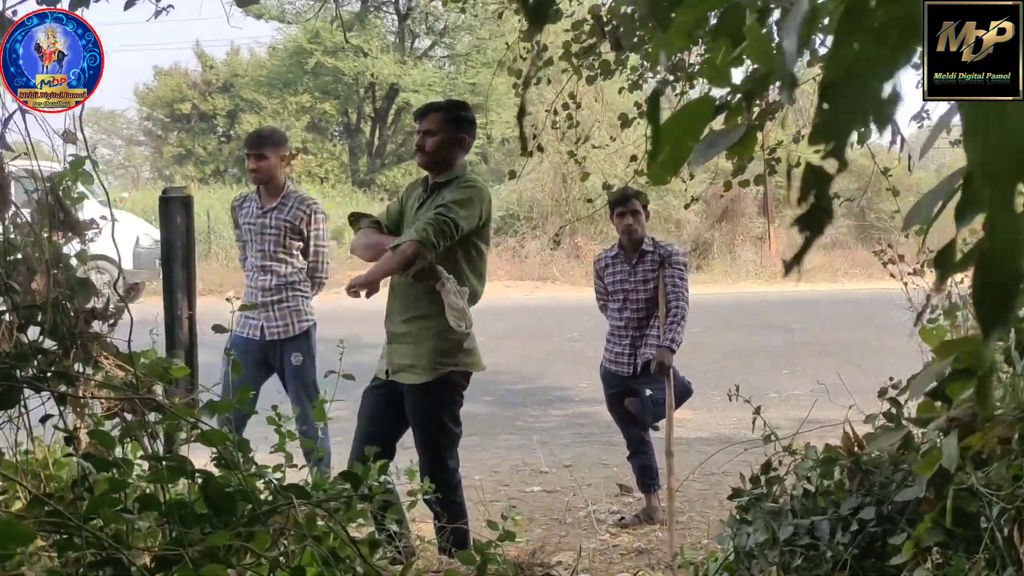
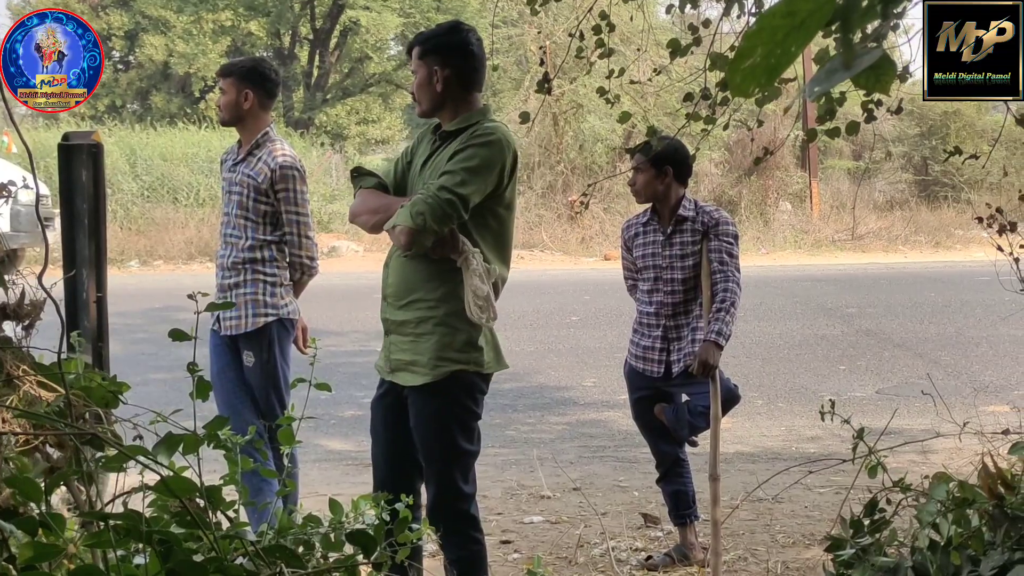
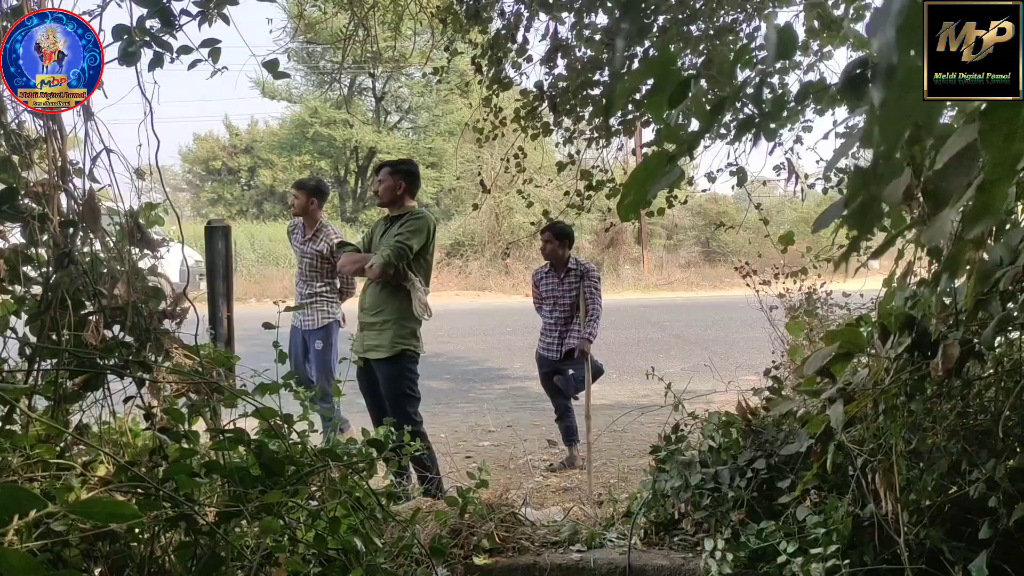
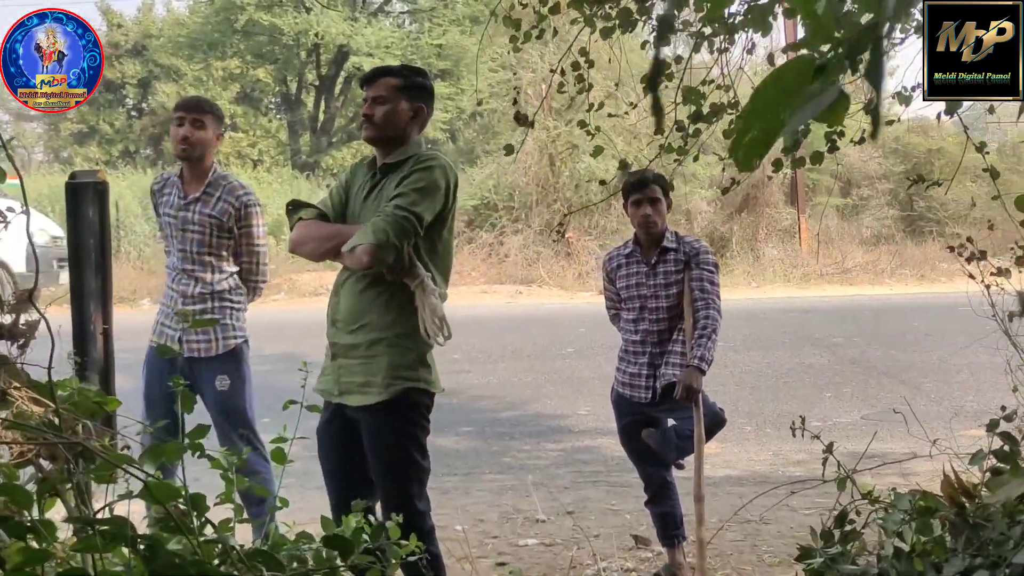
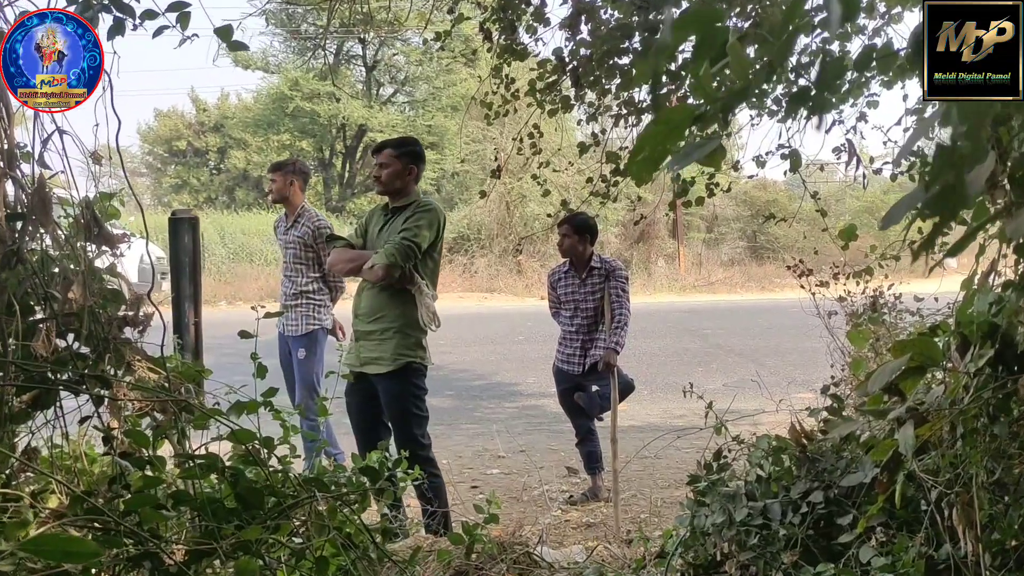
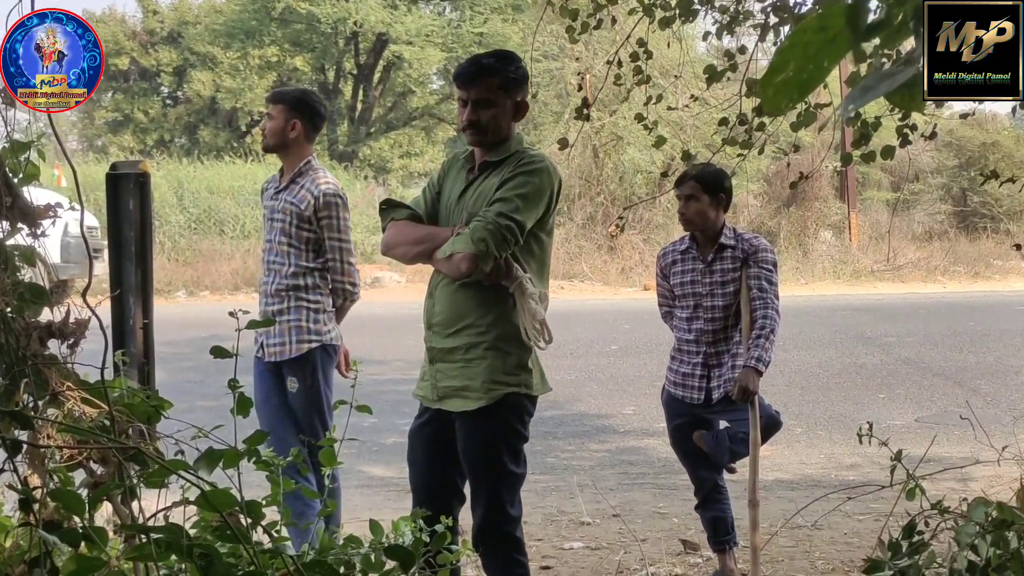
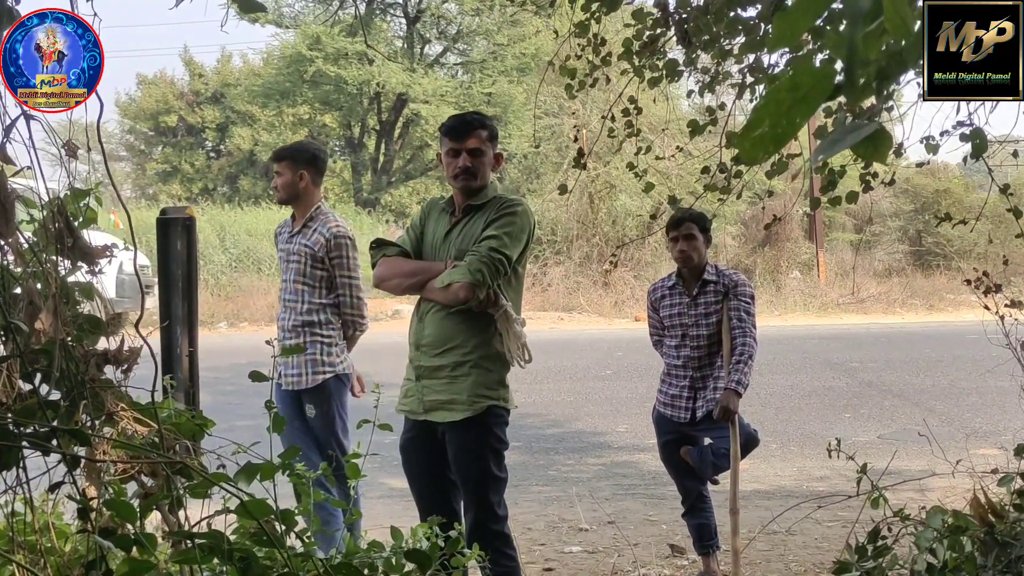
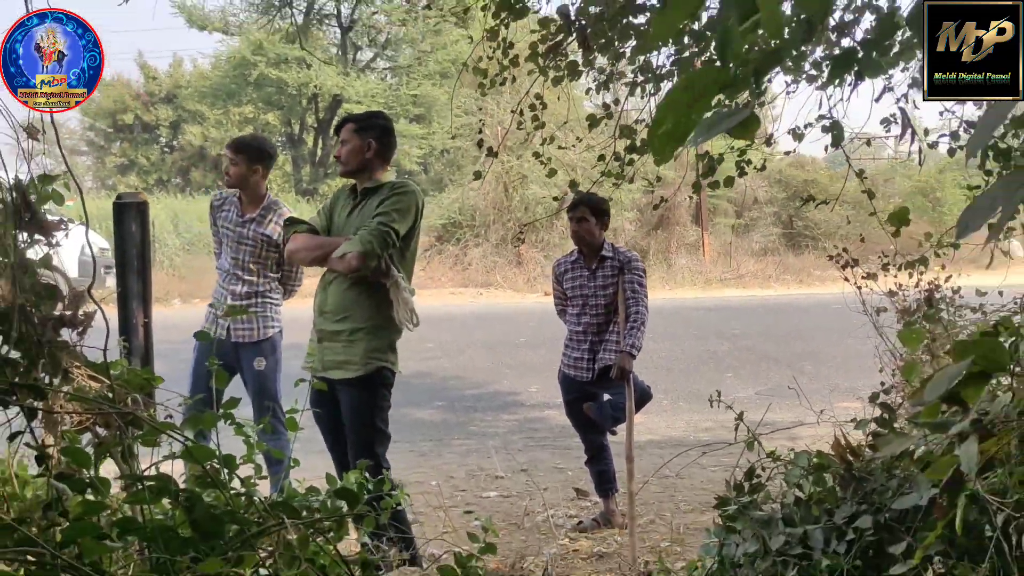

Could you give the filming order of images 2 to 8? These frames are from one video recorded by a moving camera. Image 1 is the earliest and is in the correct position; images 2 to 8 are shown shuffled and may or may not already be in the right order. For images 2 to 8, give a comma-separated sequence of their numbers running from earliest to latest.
4, 8, 3, 5, 7, 6, 2
